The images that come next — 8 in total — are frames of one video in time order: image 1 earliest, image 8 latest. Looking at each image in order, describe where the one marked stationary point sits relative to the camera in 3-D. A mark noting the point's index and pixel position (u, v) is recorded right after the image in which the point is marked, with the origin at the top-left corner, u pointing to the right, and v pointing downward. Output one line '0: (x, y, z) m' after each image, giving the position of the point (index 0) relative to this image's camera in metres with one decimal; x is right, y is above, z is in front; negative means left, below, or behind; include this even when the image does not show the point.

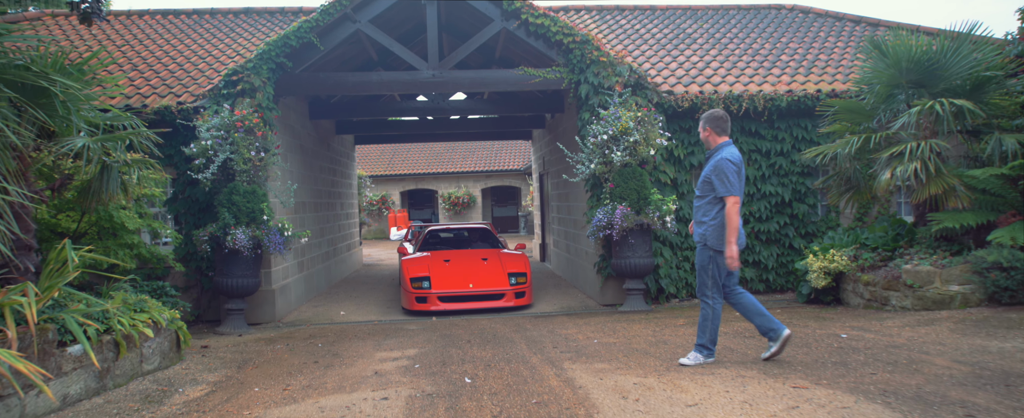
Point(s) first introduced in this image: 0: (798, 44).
0: (+4.4, +2.6, +8.4) m
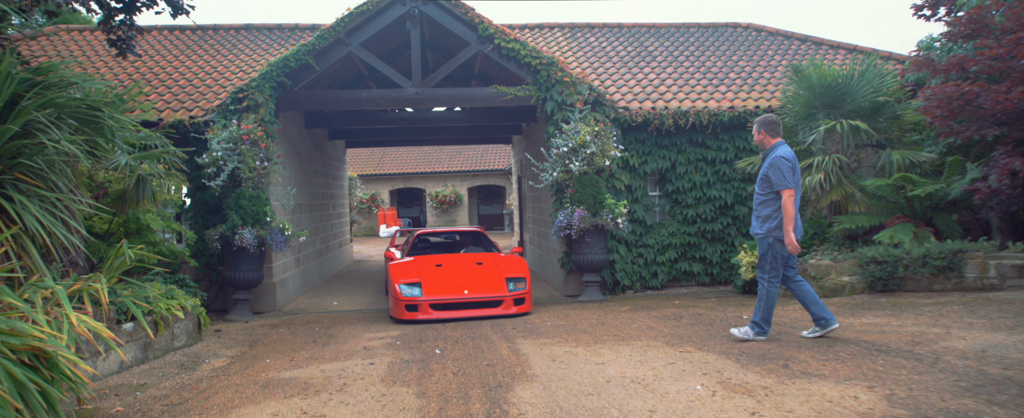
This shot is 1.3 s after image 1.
0: (+4.0, +2.6, +9.3) m
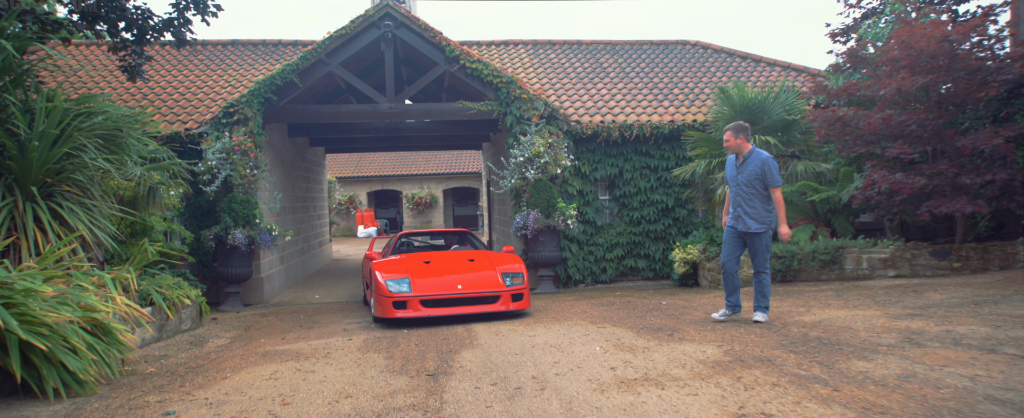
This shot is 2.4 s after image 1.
0: (+3.4, +2.5, +10.4) m
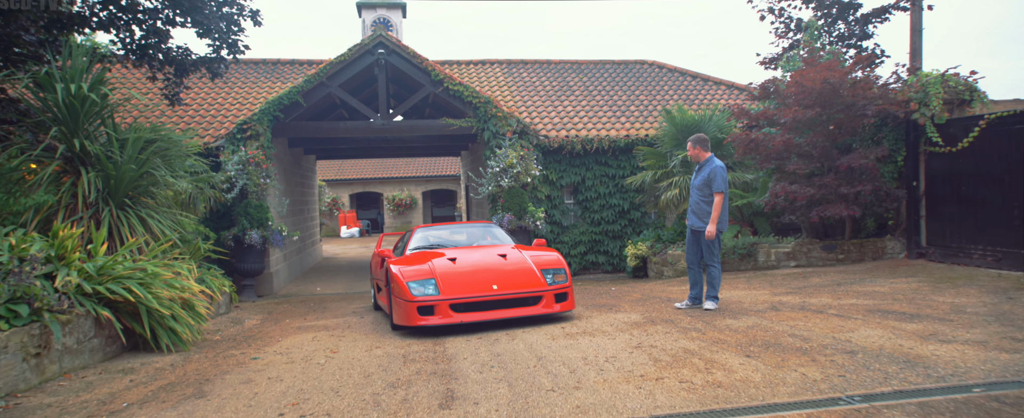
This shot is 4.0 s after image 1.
0: (+2.9, +2.5, +11.9) m
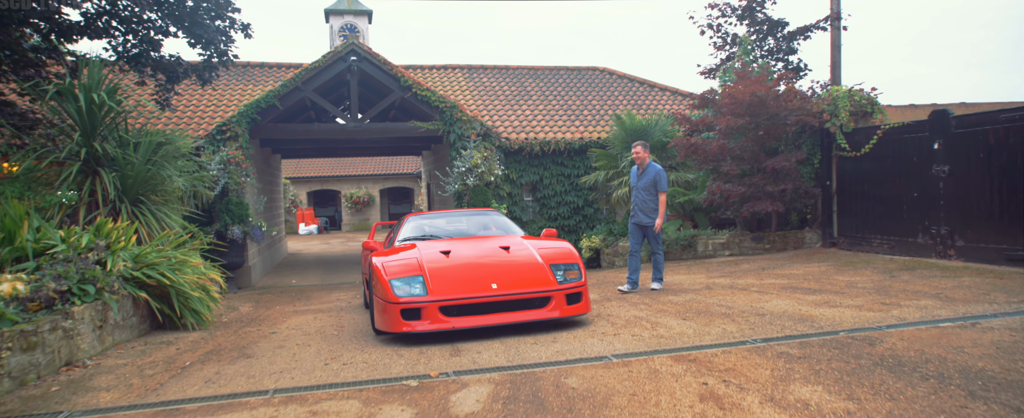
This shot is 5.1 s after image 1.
0: (+2.1, +2.6, +12.9) m
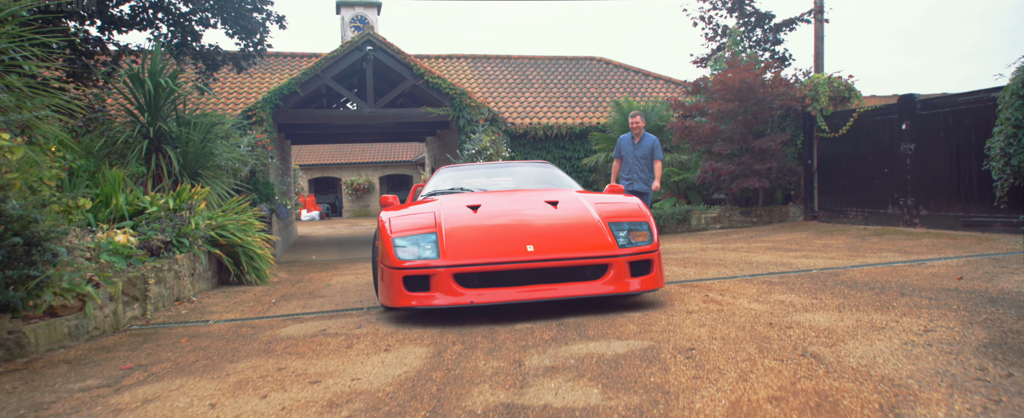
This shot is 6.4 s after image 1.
0: (+2.1, +3.0, +13.6) m
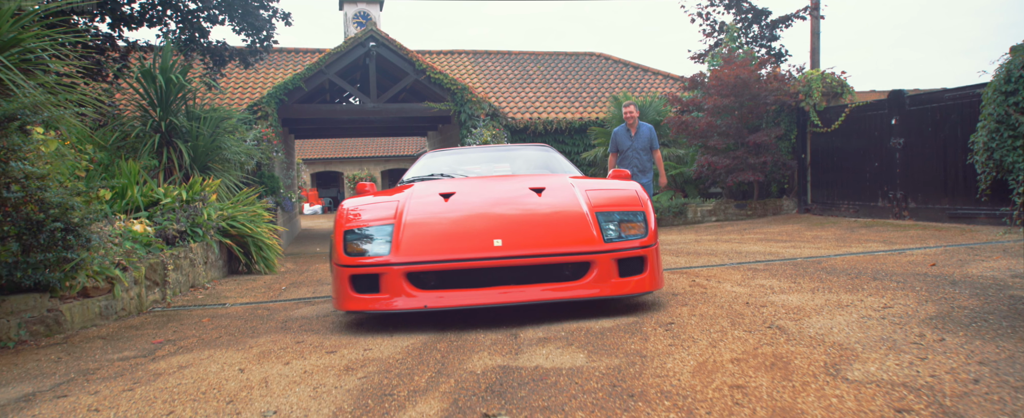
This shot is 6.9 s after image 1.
0: (+2.1, +3.2, +13.8) m
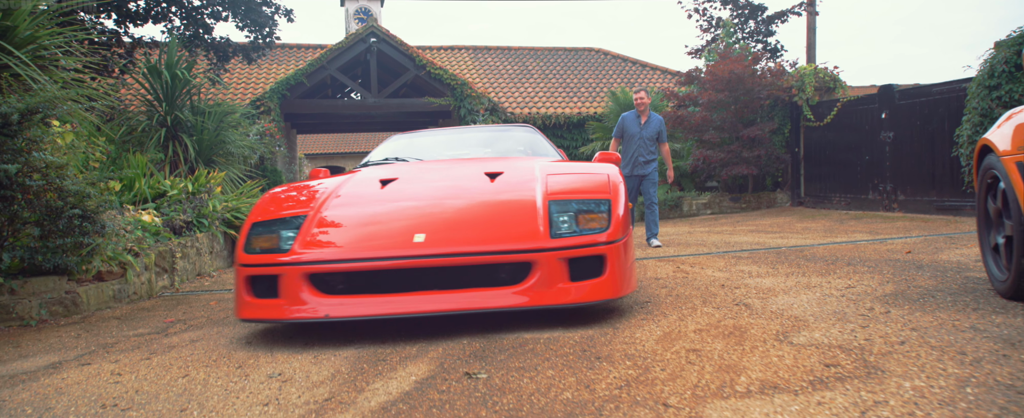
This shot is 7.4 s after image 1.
0: (+2.1, +3.3, +13.9) m
